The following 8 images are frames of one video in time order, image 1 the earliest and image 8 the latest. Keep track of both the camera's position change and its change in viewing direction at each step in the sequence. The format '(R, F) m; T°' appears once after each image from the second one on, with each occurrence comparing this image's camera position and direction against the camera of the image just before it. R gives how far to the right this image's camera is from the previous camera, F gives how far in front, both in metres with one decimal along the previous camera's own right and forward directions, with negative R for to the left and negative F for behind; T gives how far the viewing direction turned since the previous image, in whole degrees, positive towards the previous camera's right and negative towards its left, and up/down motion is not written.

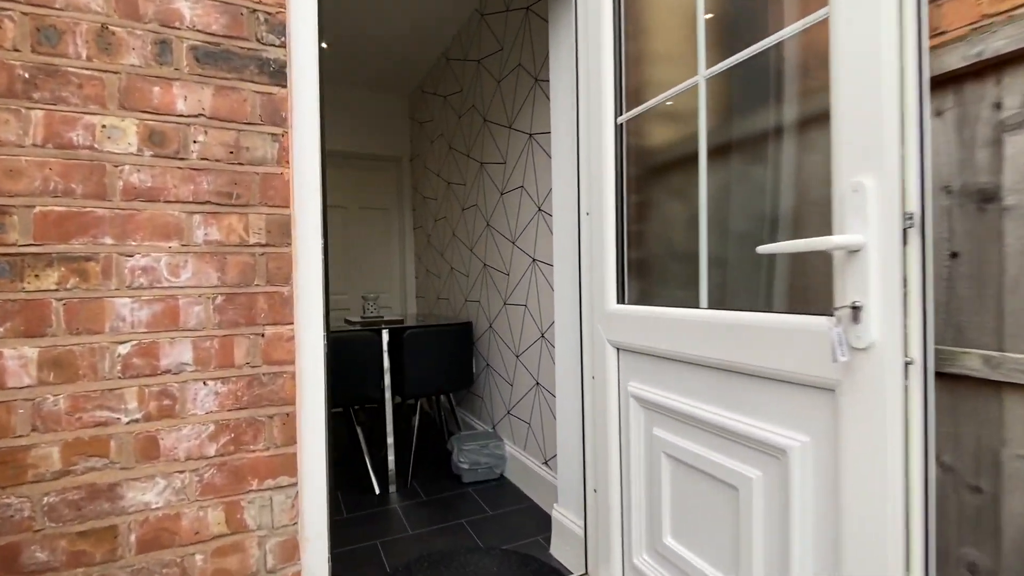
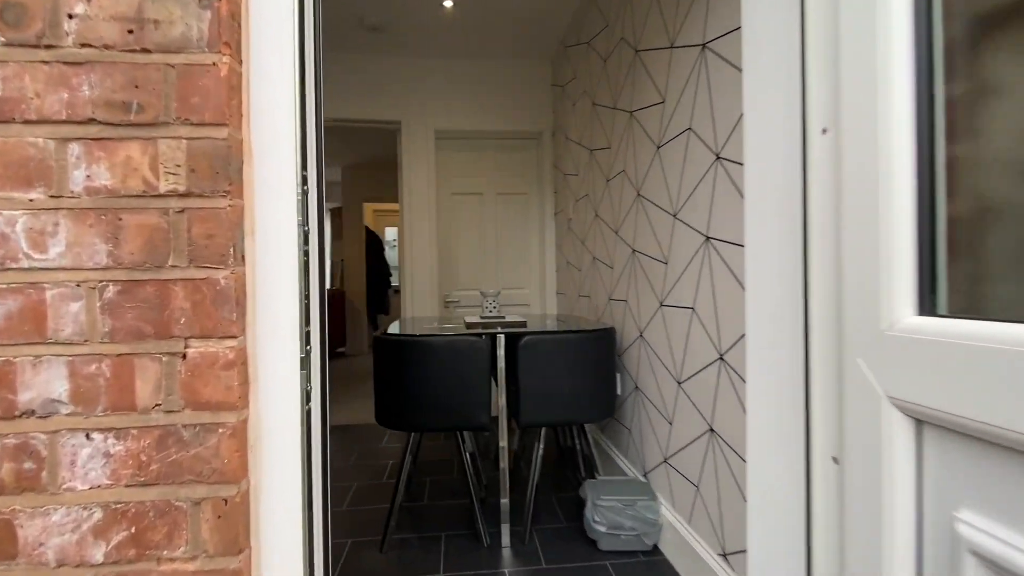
(0.0, +0.7) m; -20°
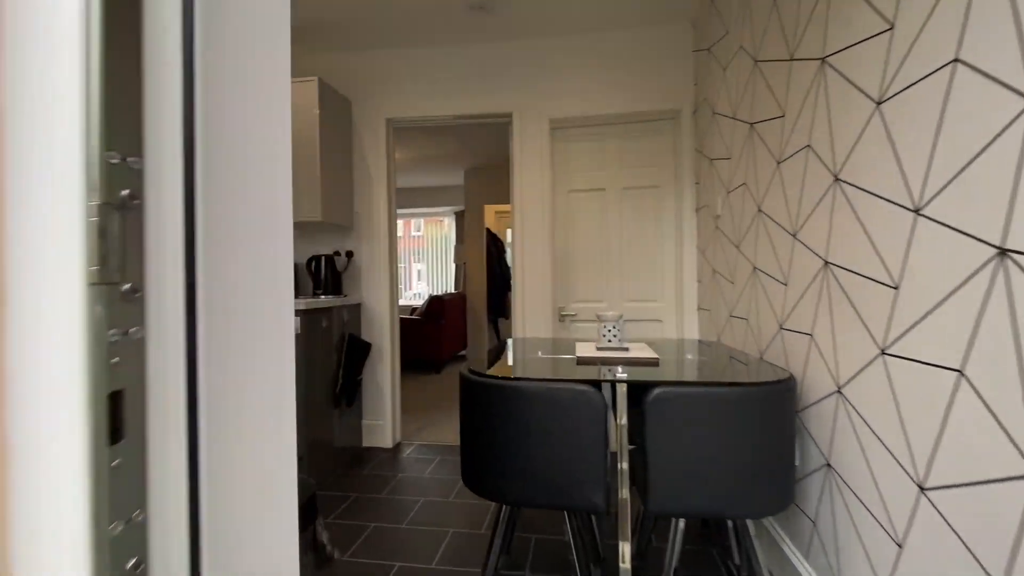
(0.0, +0.5) m; -15°
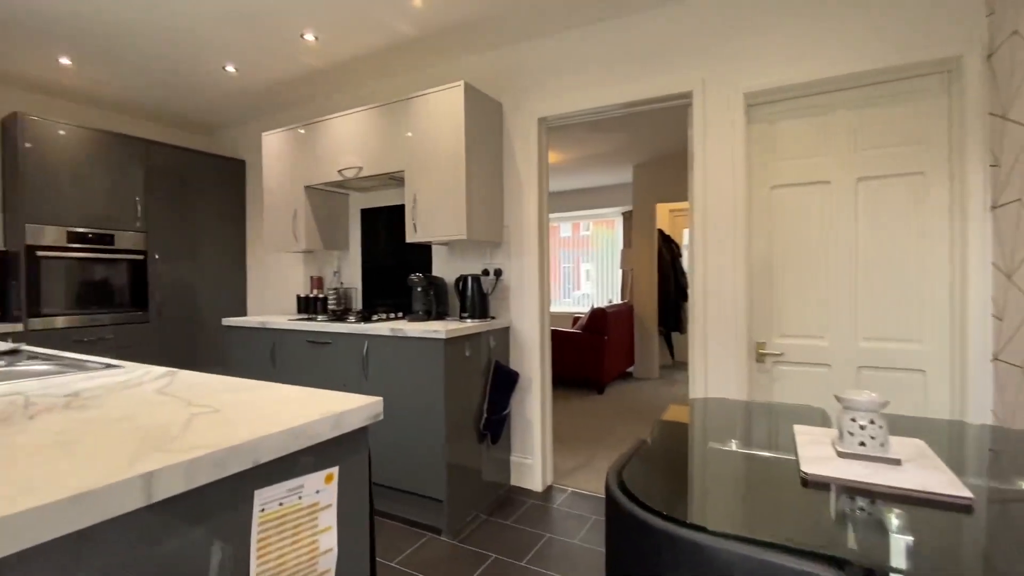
(0.0, +0.5) m; -20°
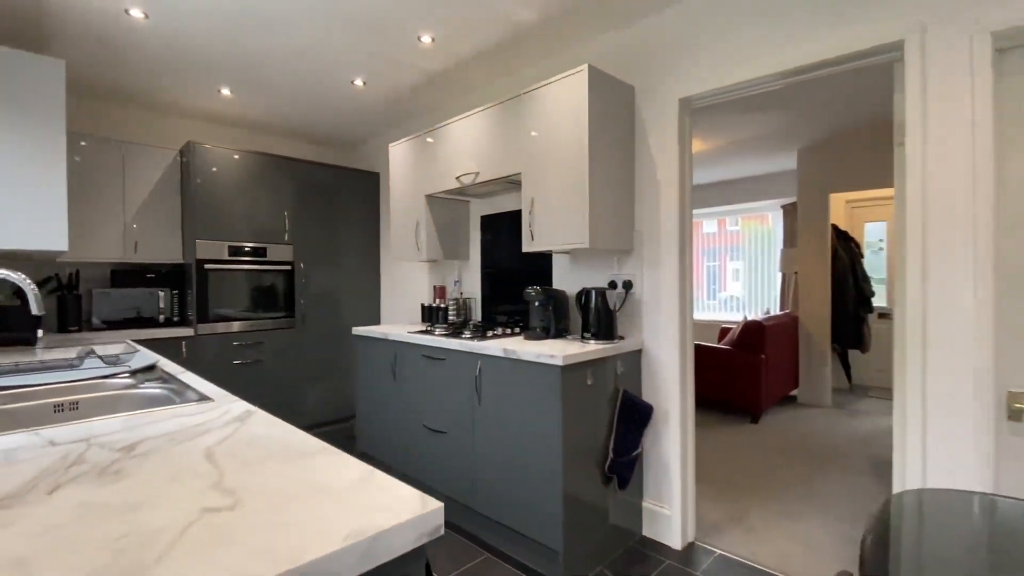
(0.0, +0.3) m; -16°
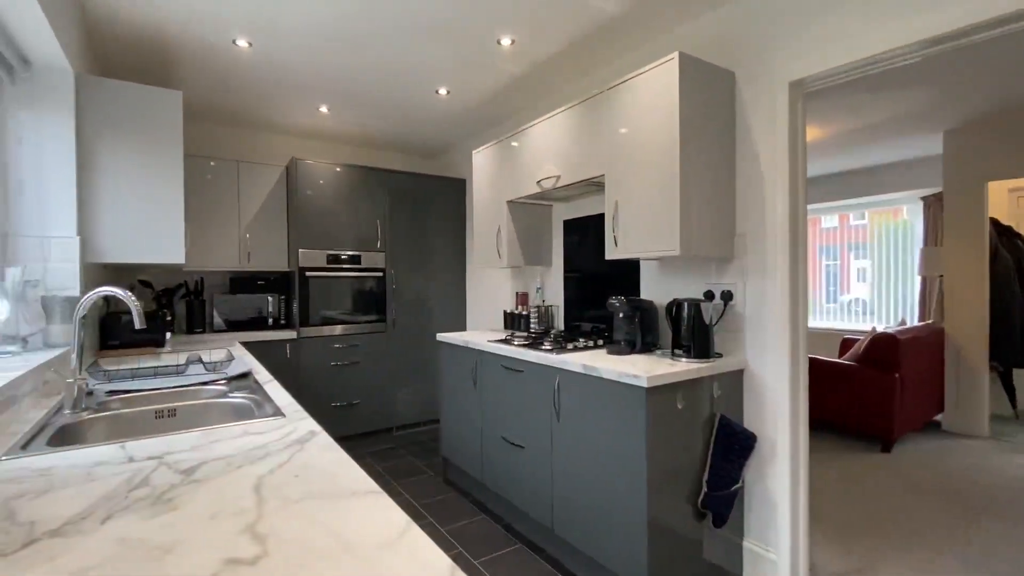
(+0.1, +0.1) m; -11°
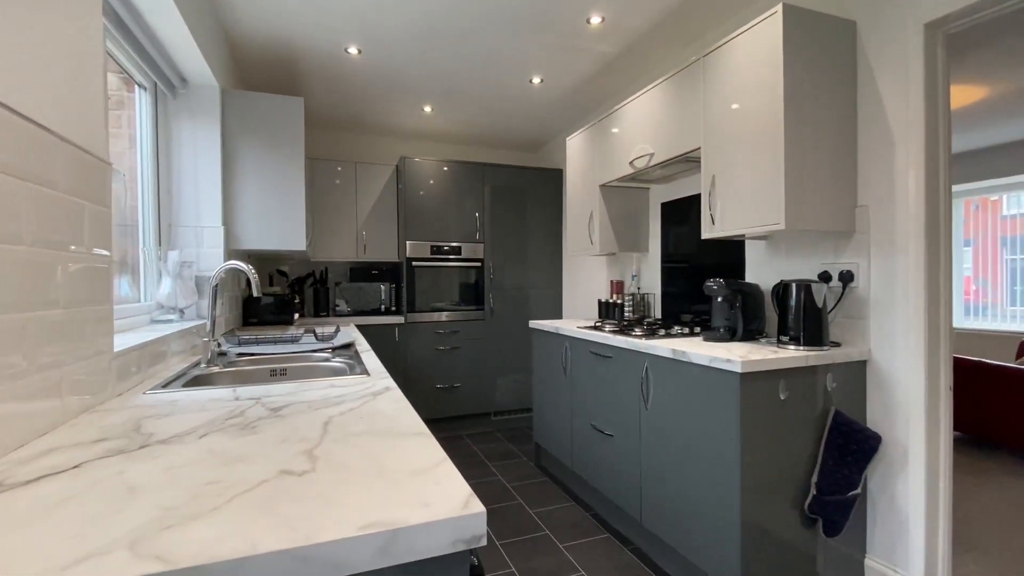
(+0.1, 0.0) m; -13°
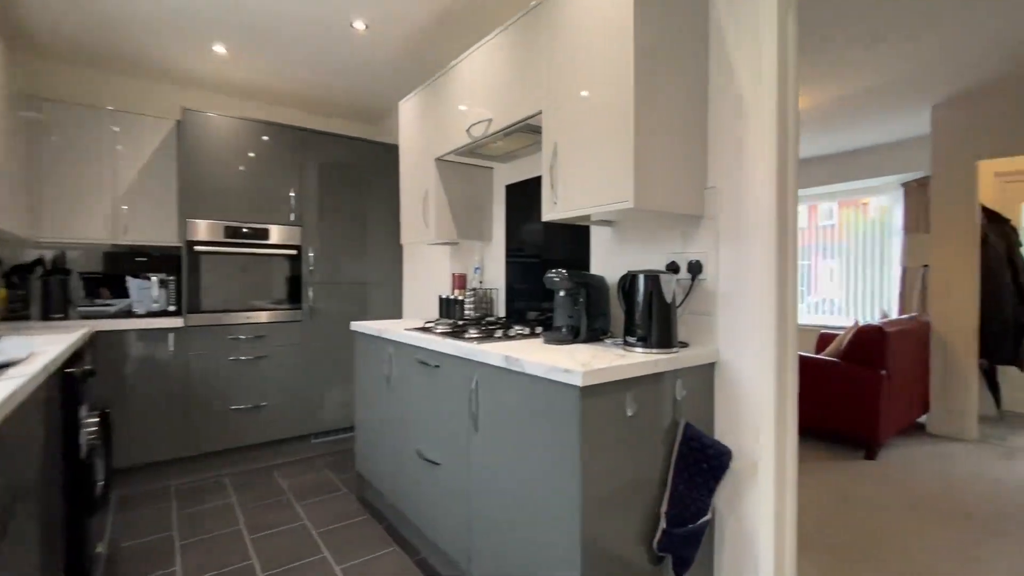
(+0.2, +0.4) m; +16°
